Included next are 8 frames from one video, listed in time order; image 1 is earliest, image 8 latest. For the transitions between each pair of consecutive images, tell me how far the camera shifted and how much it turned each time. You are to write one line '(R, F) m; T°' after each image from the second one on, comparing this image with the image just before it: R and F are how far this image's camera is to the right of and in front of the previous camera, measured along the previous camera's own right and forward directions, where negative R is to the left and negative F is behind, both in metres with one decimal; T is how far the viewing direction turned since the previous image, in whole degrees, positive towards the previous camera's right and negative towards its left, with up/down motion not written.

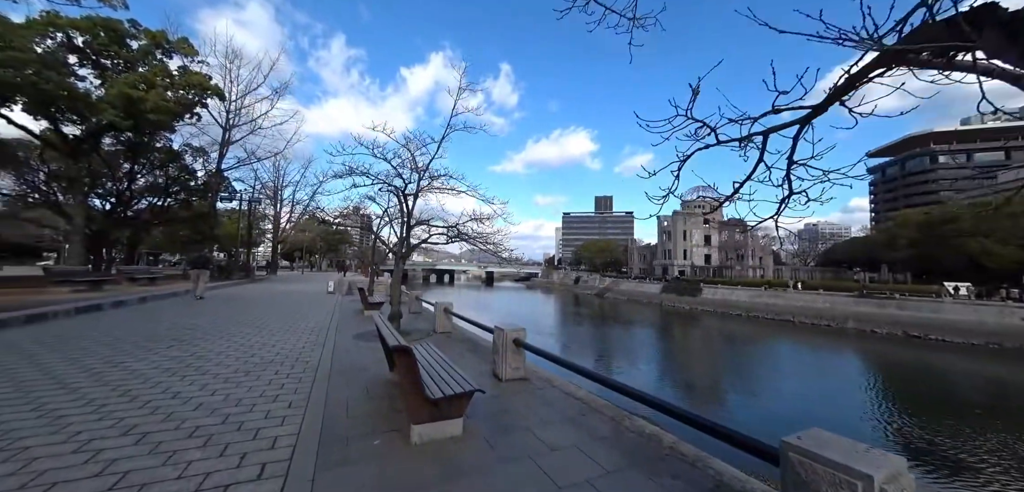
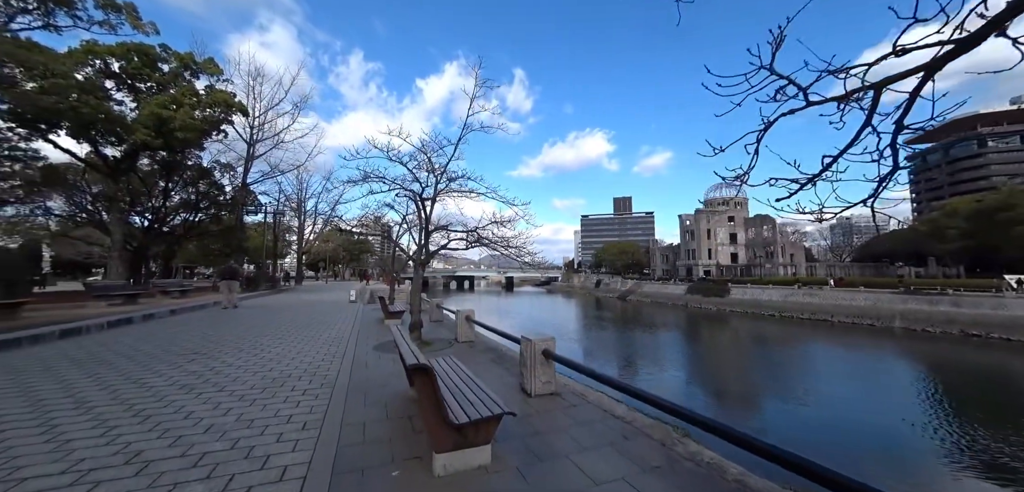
(-0.1, +0.3) m; -3°
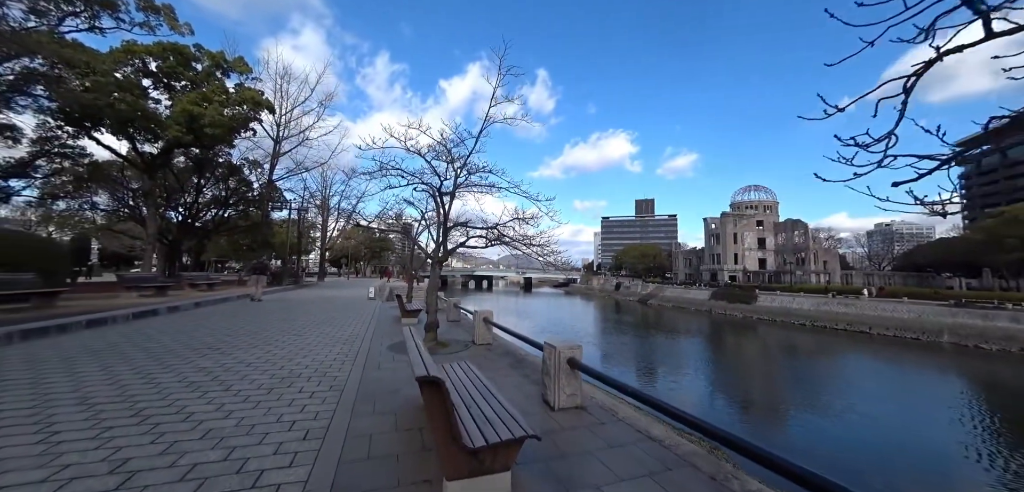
(-0.1, +0.3) m; -3°
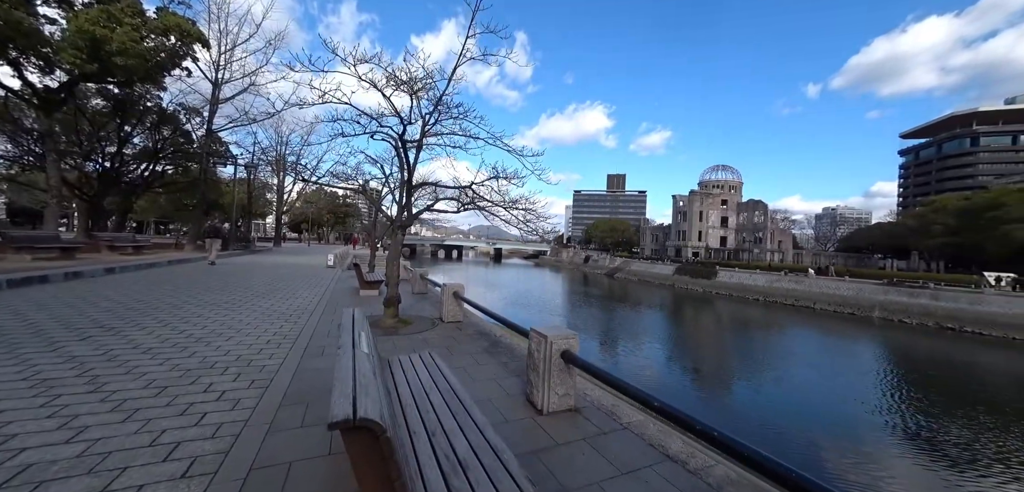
(-0.1, +0.8) m; +5°
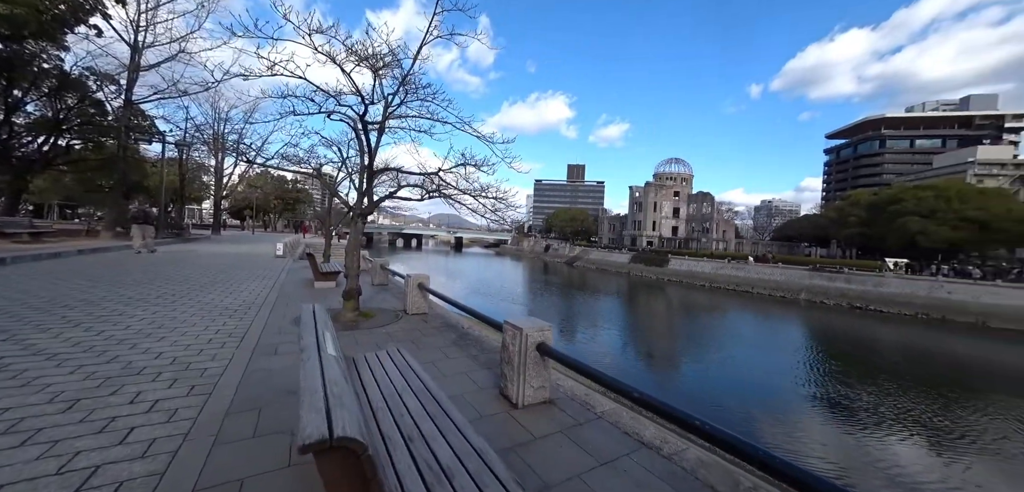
(-0.1, +0.1) m; +6°
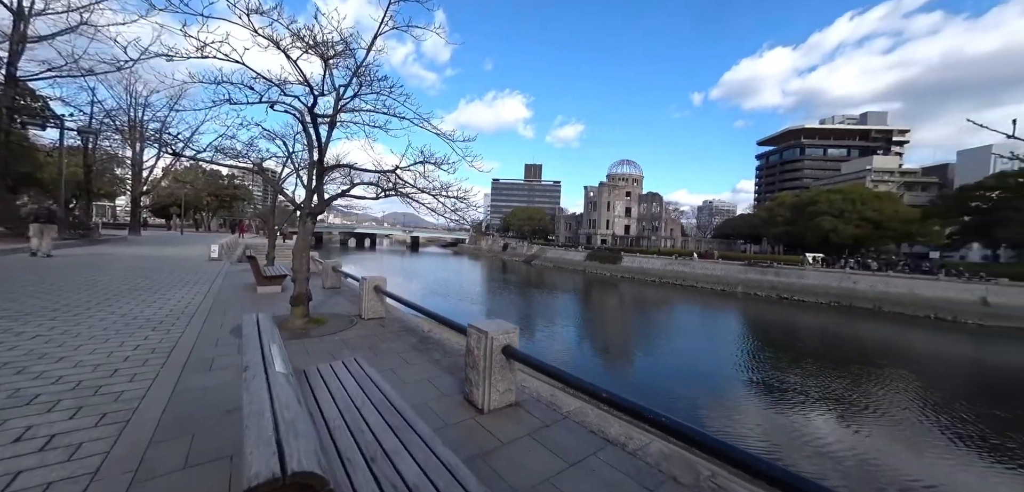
(0.0, +0.1) m; +7°
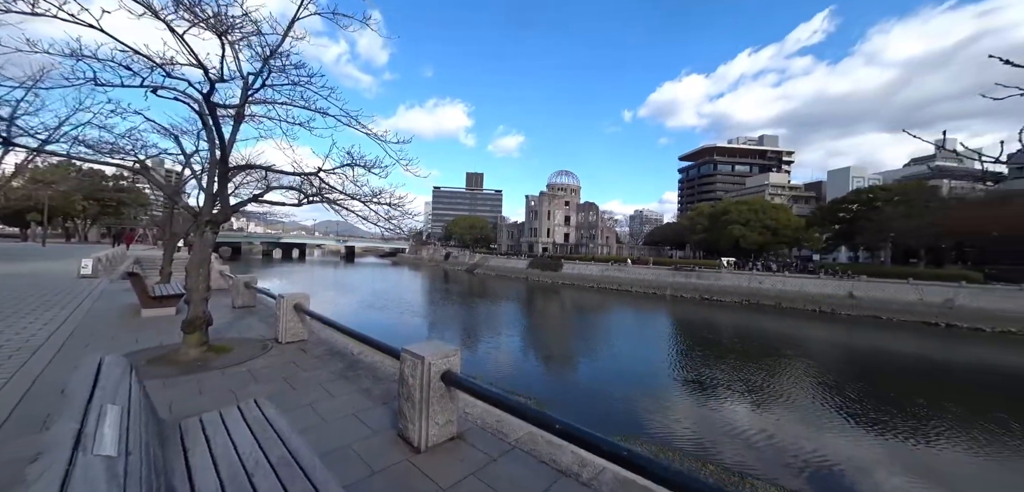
(0.0, +0.2) m; +10°
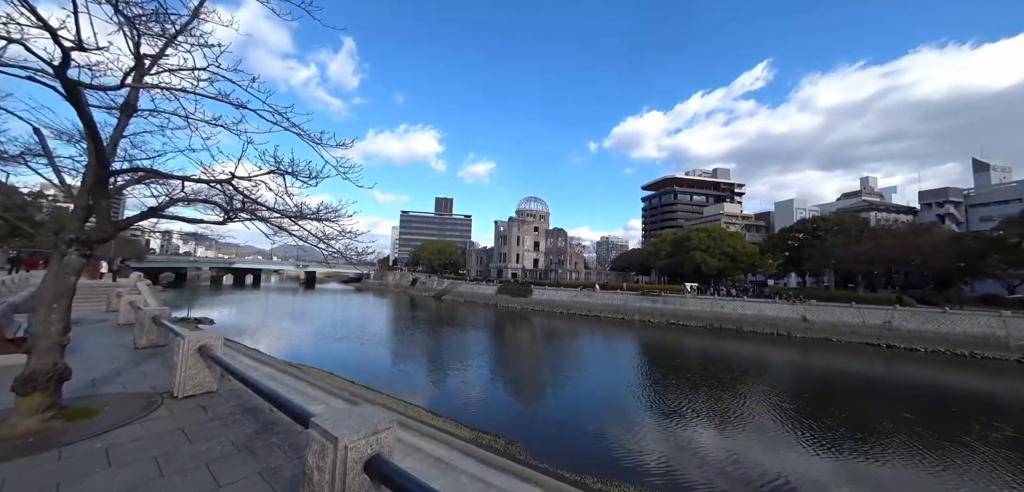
(0.0, +0.6) m; +5°
